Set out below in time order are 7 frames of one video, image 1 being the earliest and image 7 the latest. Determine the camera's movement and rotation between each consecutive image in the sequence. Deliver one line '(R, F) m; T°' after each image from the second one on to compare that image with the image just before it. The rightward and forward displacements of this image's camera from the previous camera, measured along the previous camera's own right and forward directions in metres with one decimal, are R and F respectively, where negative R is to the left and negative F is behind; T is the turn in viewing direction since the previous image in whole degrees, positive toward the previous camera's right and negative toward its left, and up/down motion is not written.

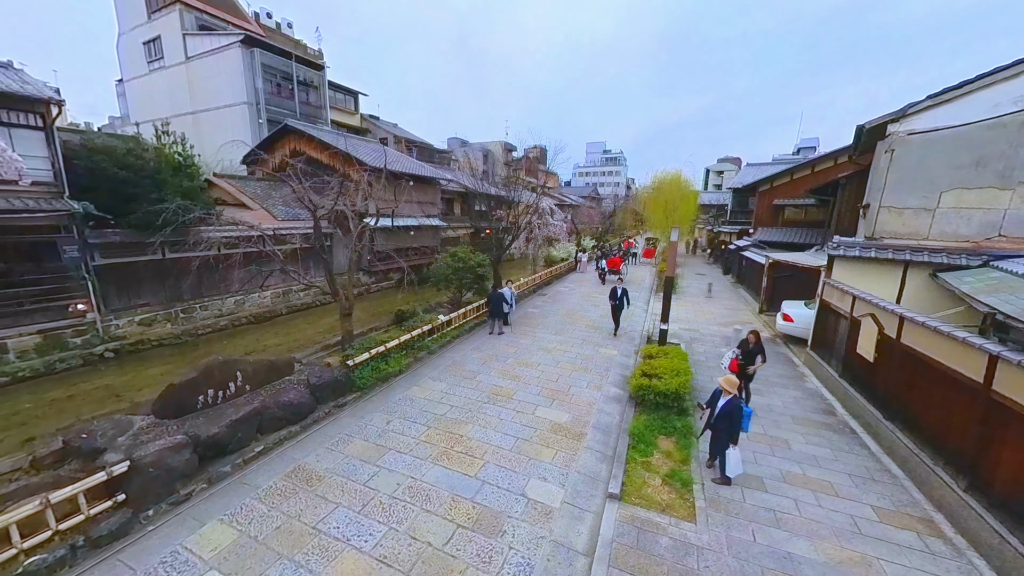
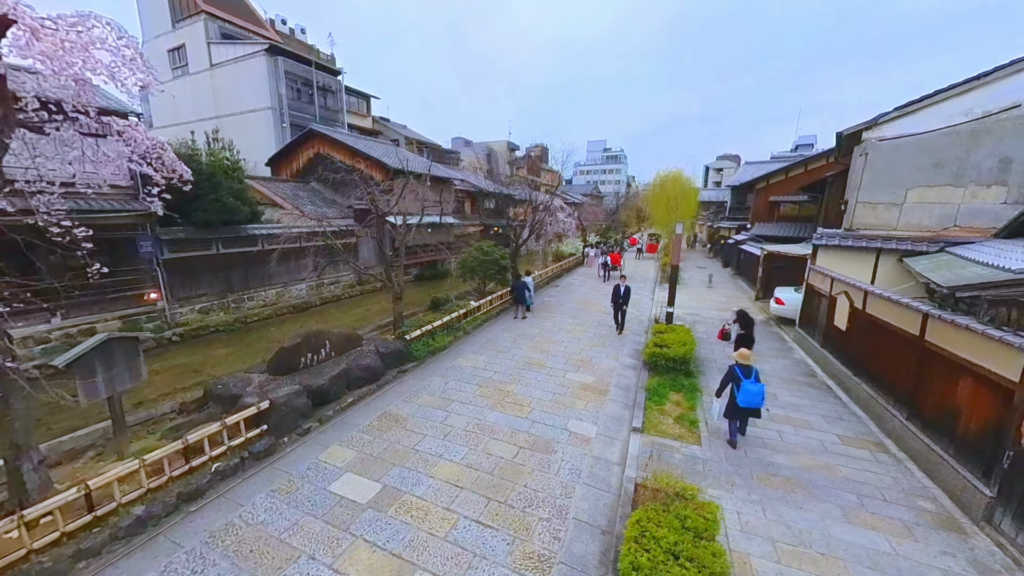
(-0.7, -1.3) m; 0°
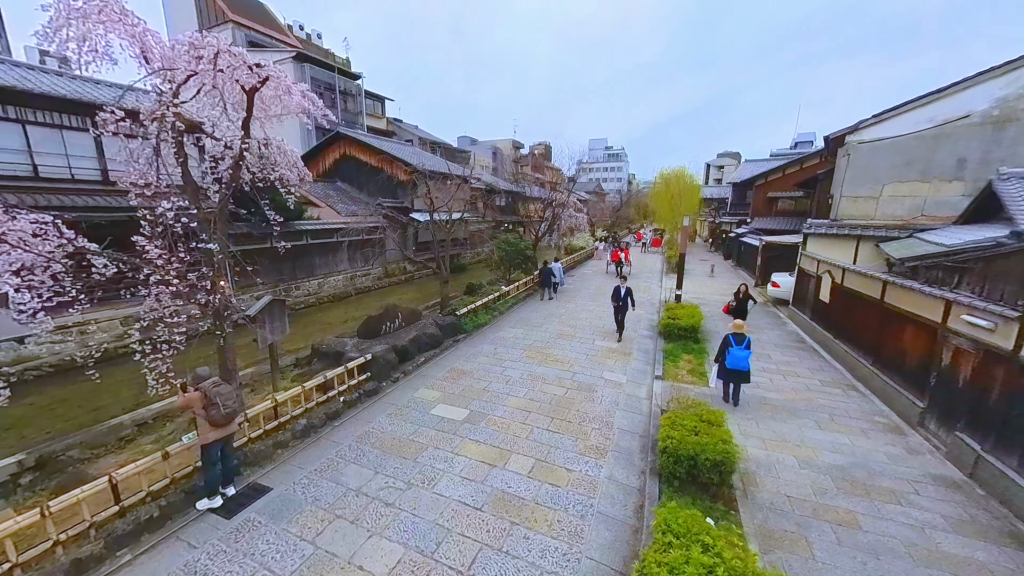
(-0.9, -1.5) m; 0°
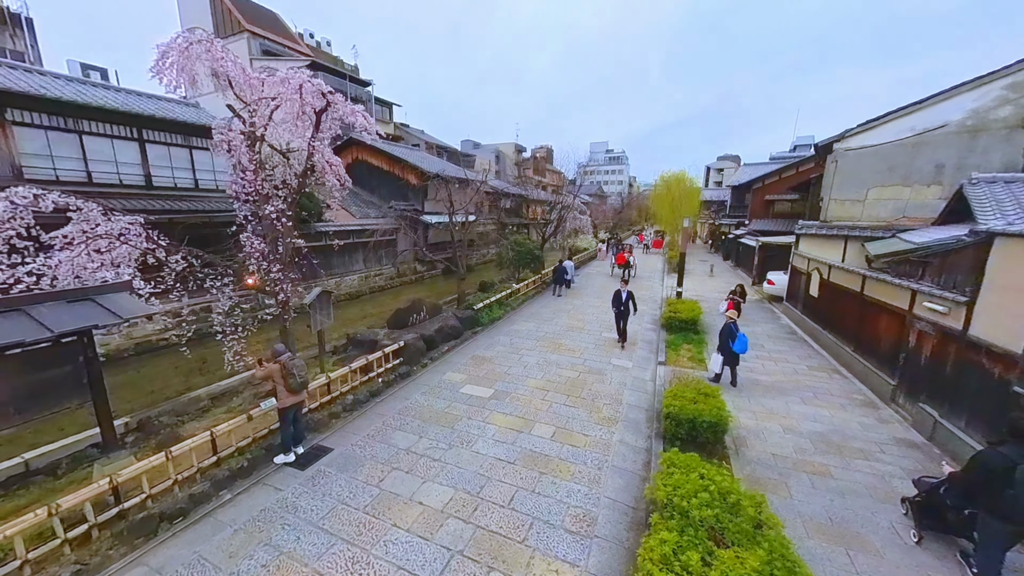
(-0.4, -0.8) m; 0°
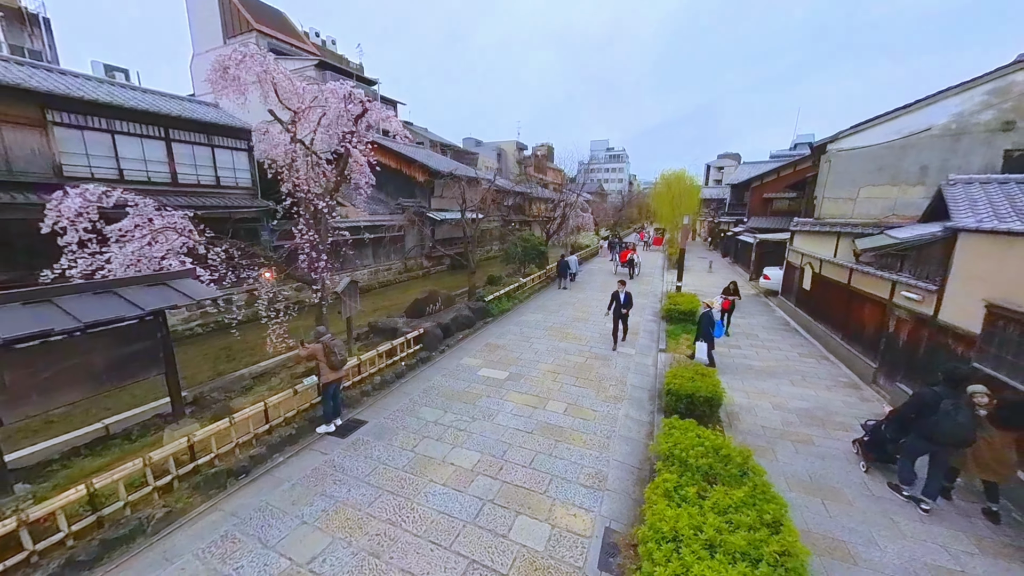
(-0.3, -0.6) m; 0°
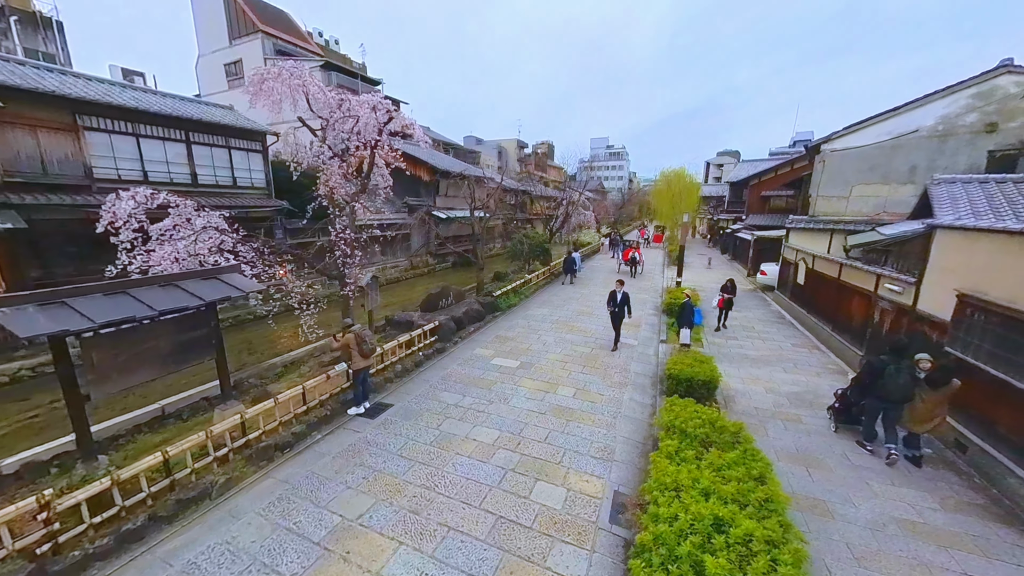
(-0.2, -0.5) m; 0°
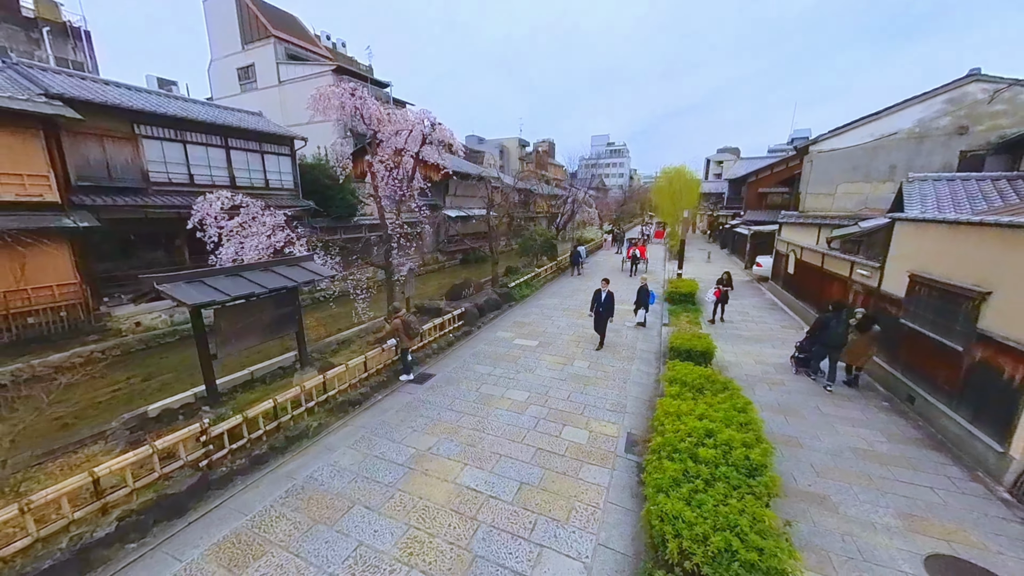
(-0.5, -1.1) m; 0°
